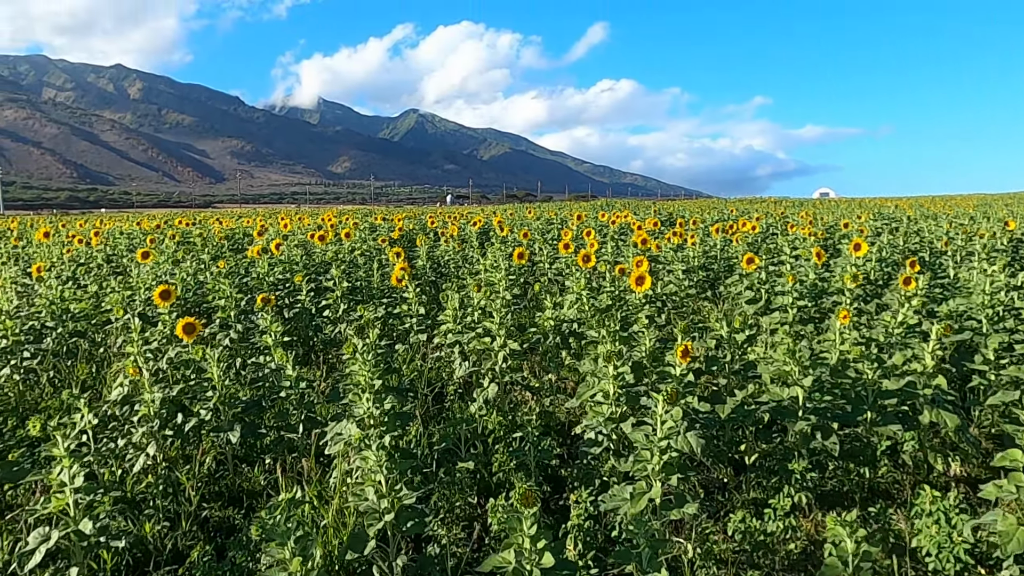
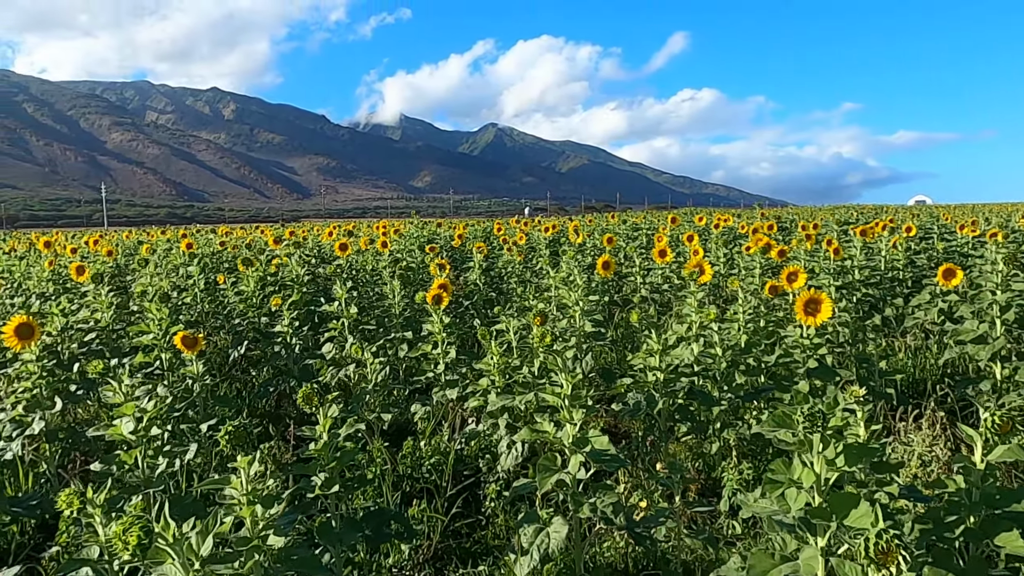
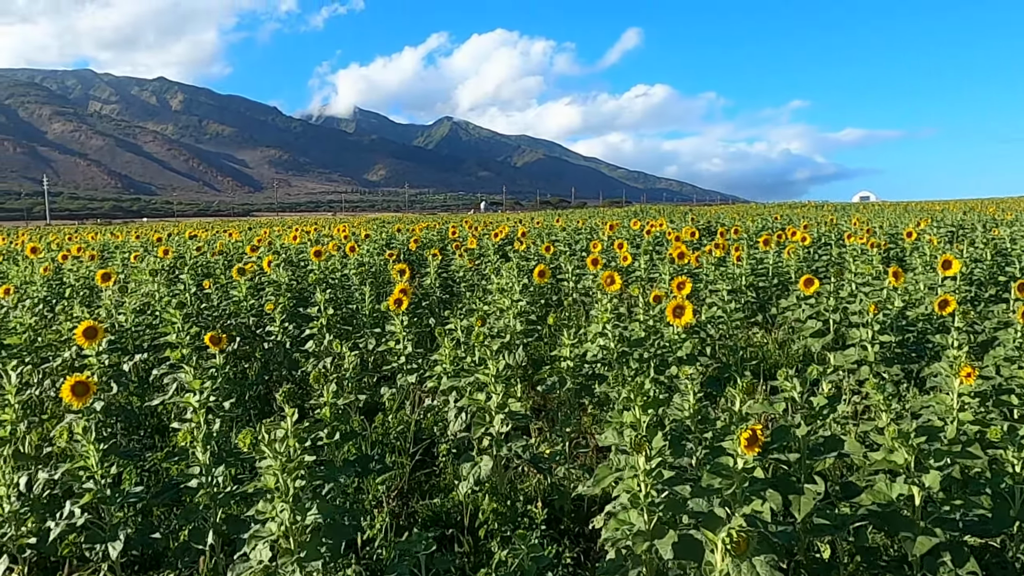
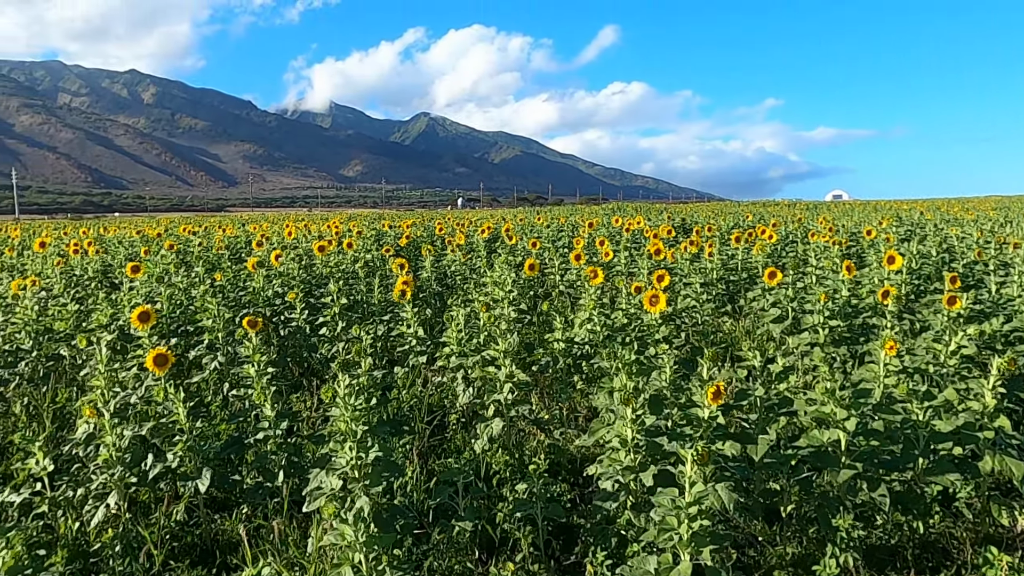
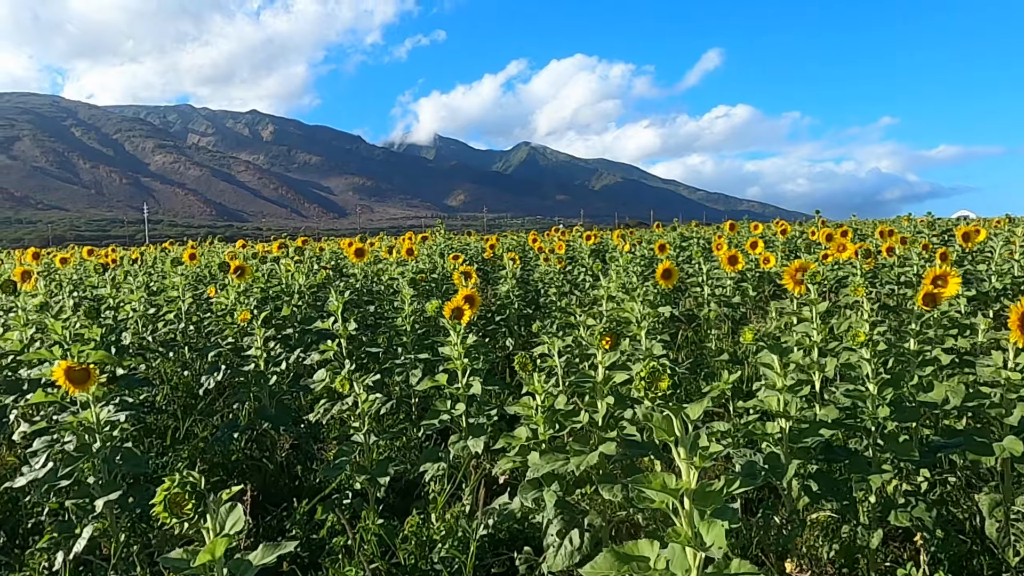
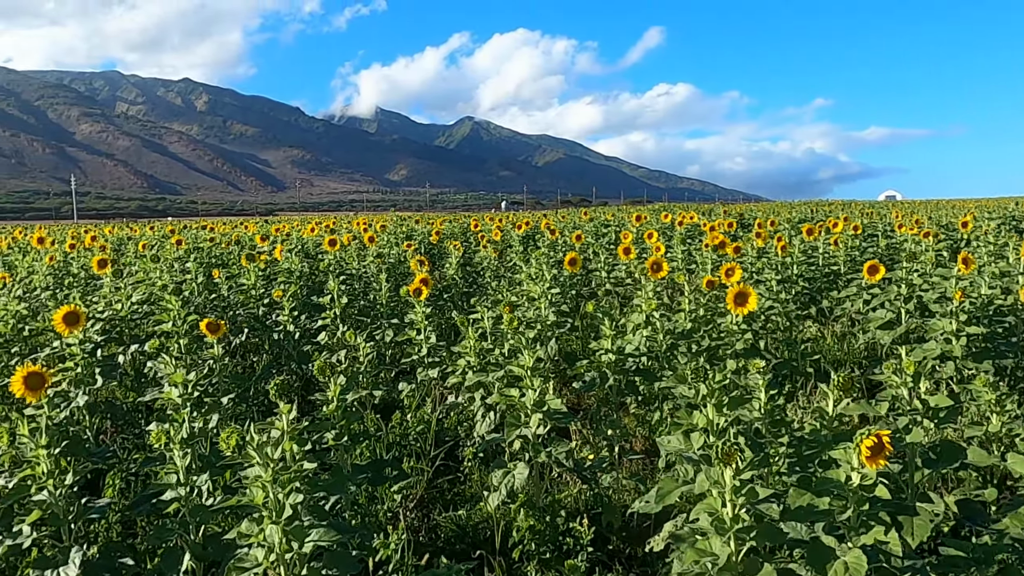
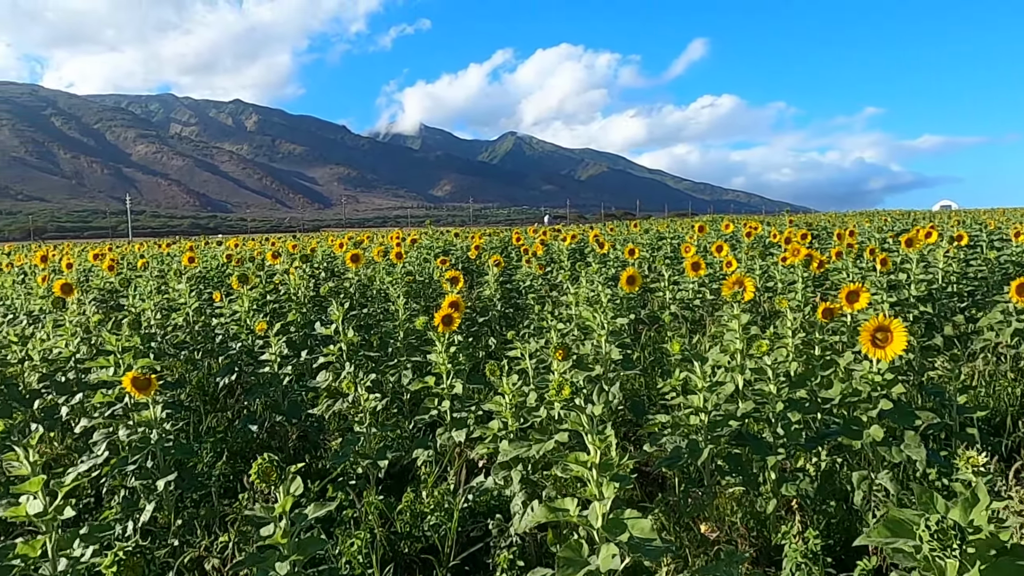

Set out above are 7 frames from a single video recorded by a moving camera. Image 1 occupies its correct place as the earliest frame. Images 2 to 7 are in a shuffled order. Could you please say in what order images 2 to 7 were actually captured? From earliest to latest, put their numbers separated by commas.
4, 3, 6, 2, 7, 5
